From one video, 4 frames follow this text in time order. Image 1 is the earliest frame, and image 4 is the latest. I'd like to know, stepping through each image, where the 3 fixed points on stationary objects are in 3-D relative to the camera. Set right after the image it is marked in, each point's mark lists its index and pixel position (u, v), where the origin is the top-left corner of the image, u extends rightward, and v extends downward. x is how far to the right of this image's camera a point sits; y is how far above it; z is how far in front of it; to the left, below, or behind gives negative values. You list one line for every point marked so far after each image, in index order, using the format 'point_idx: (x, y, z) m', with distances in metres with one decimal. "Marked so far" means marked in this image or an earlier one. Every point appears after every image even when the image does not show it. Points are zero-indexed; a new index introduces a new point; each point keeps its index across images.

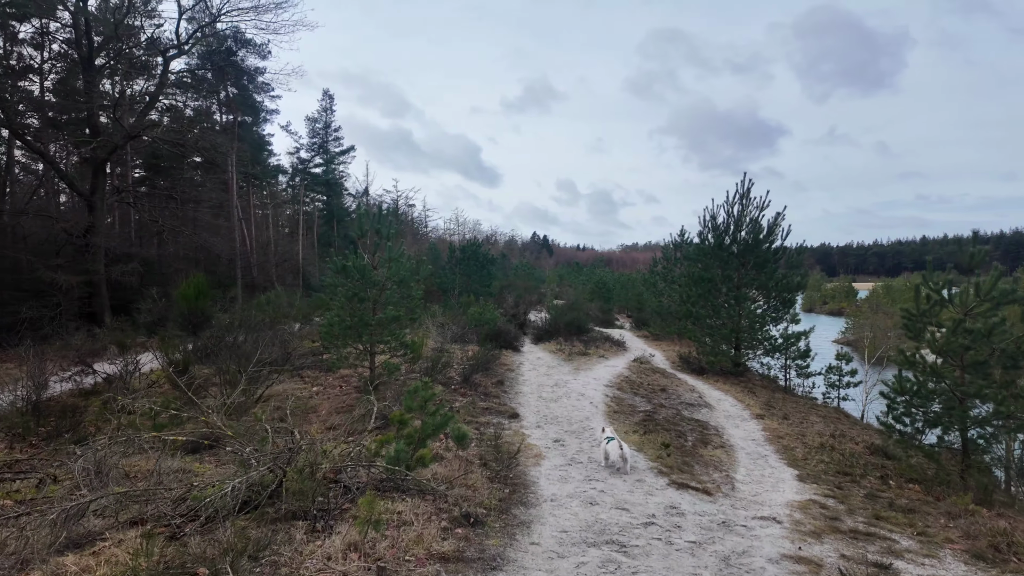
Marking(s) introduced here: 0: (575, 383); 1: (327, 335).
0: (+1.5, -2.2, +13.6) m
1: (-3.6, -0.9, +11.3) m
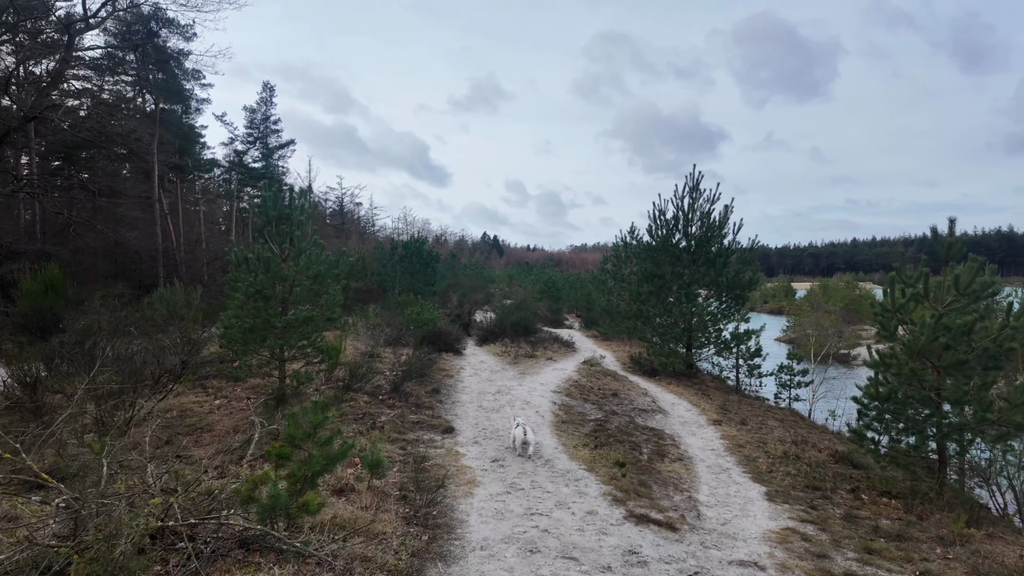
0: (+0.1, -2.2, +12.3) m
1: (-4.7, -0.9, +9.6) m
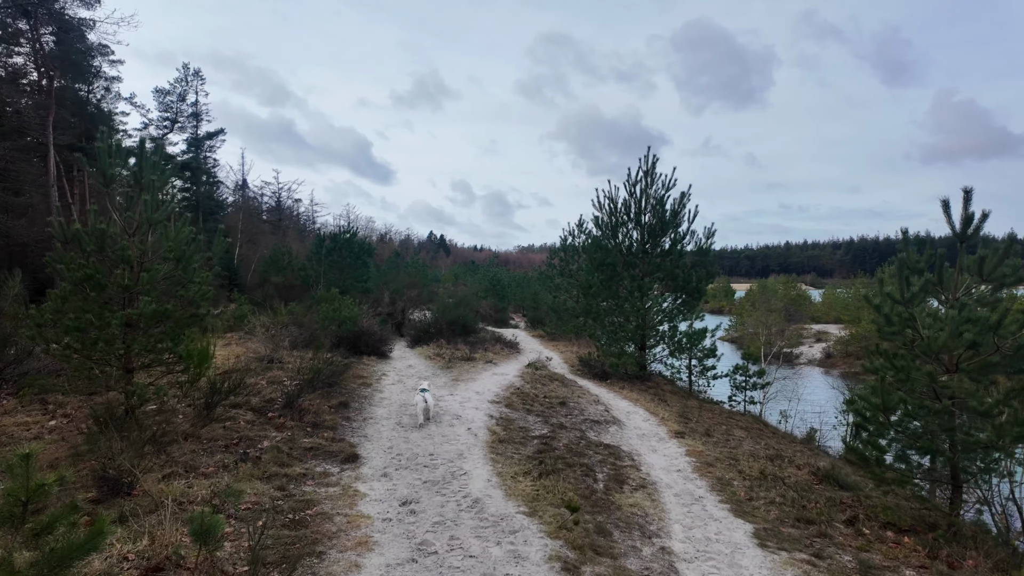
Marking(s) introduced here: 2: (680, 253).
0: (-1.1, -2.0, +10.3) m
1: (-5.7, -0.7, +7.1) m
2: (+4.5, +0.9, +15.3) m
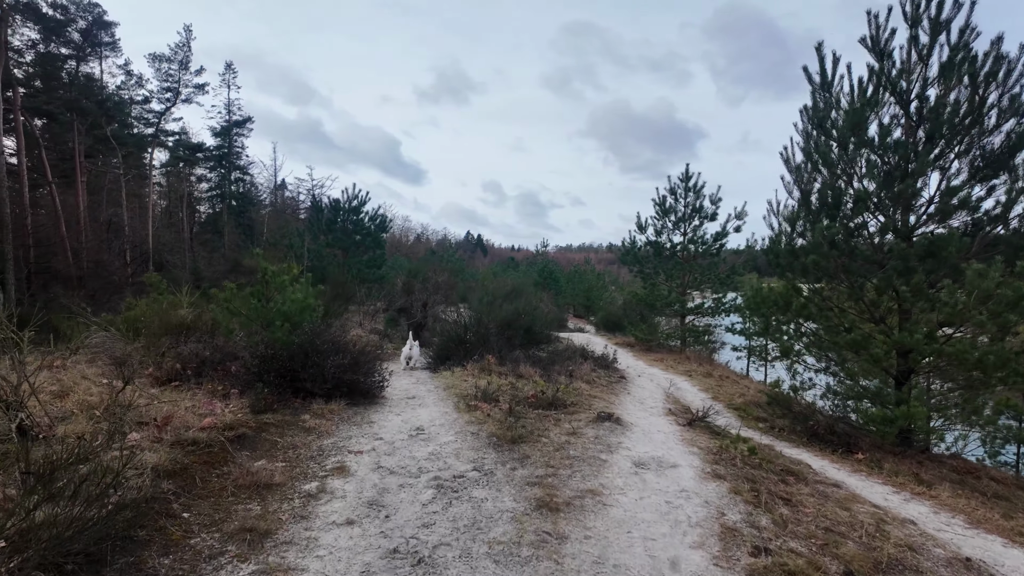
0: (+0.1, -1.5, +2.4) m
1: (-4.6, -0.2, -0.5) m
2: (+6.1, +1.4, +7.2) m
